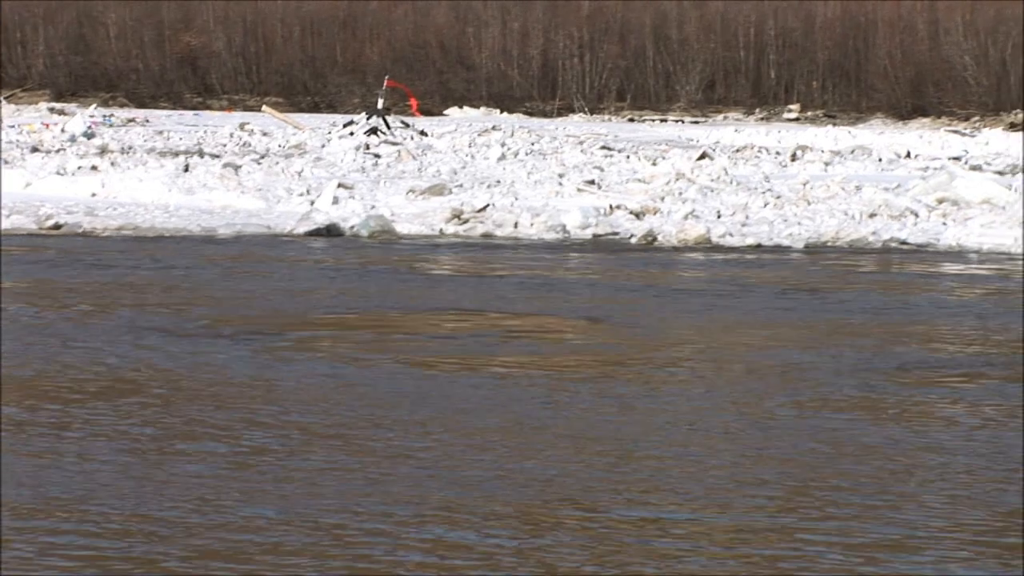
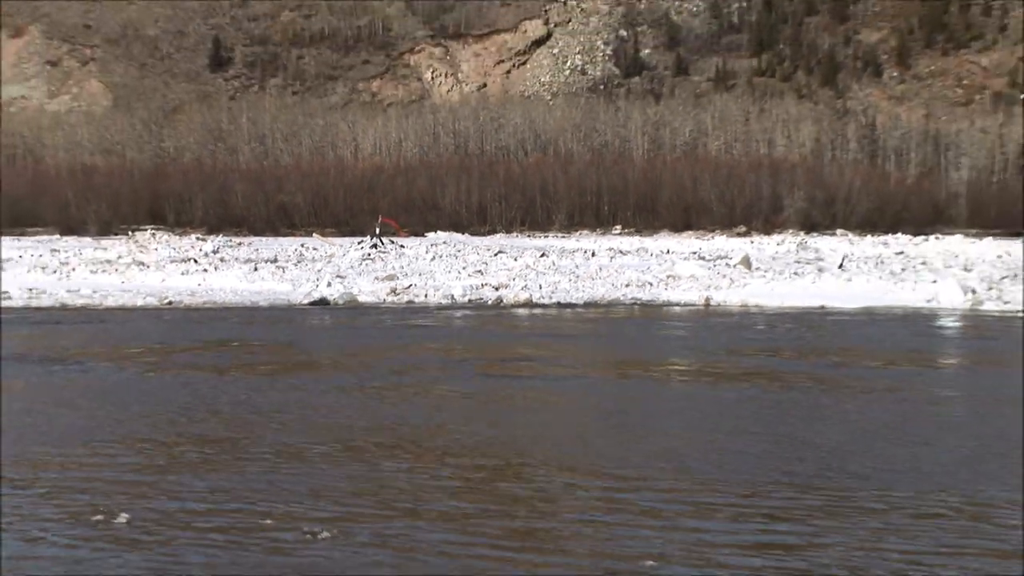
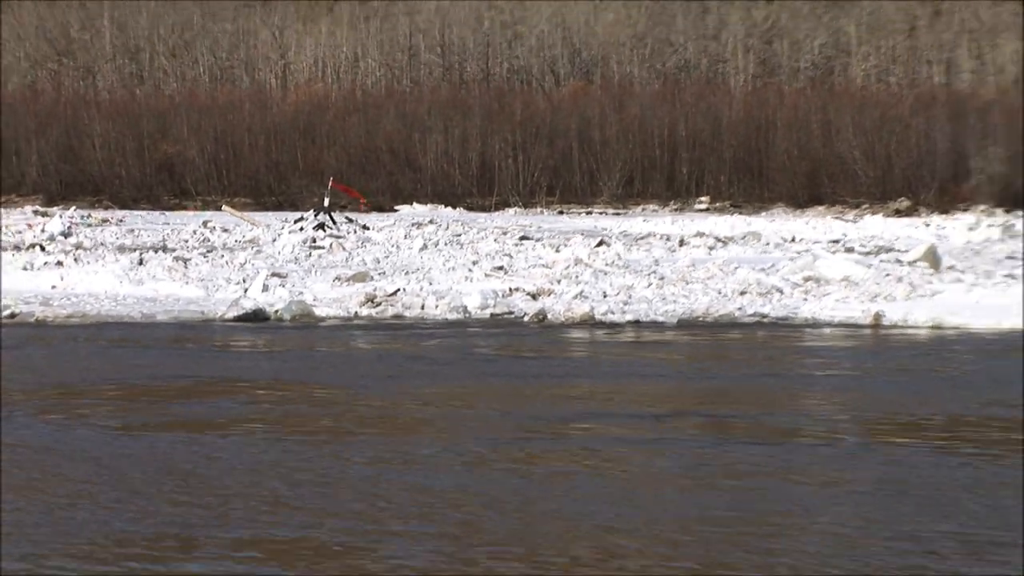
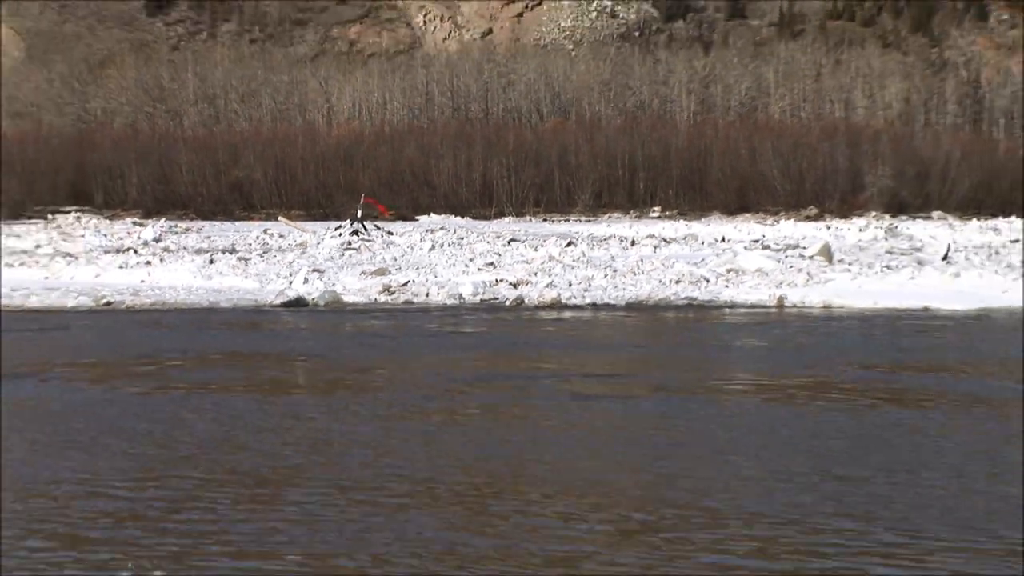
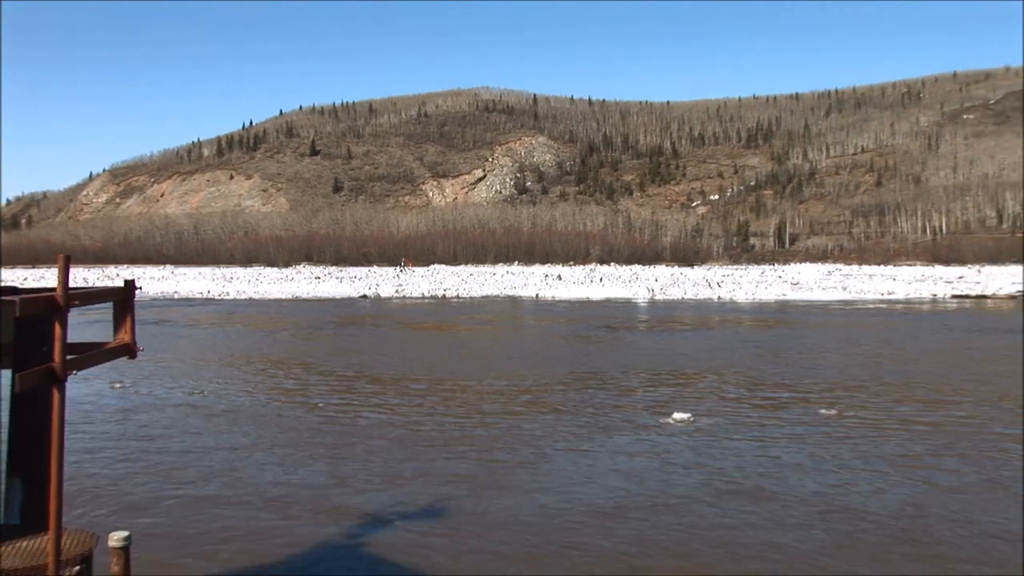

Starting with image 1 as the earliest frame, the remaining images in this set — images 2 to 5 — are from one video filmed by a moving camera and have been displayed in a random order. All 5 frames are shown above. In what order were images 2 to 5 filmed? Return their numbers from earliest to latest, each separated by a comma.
3, 4, 2, 5
